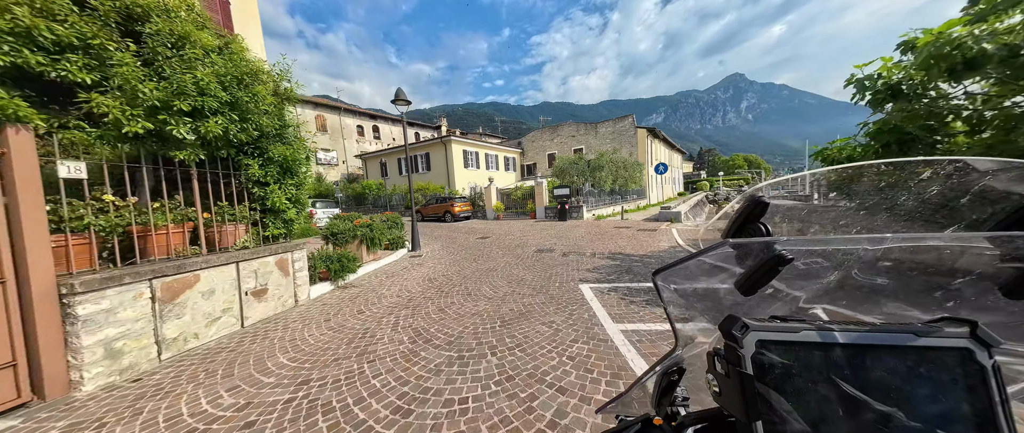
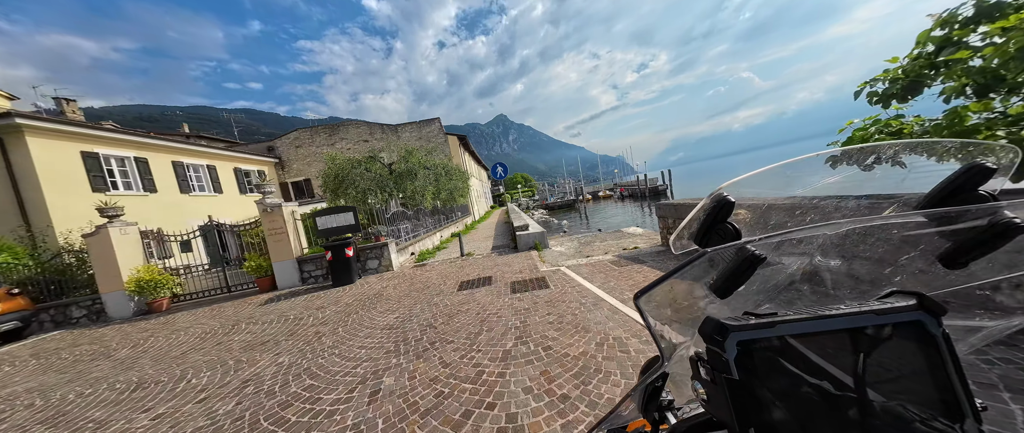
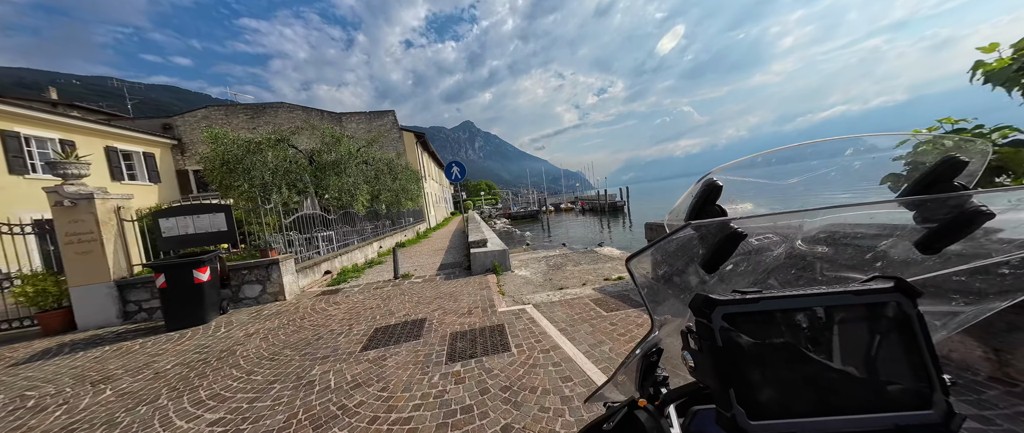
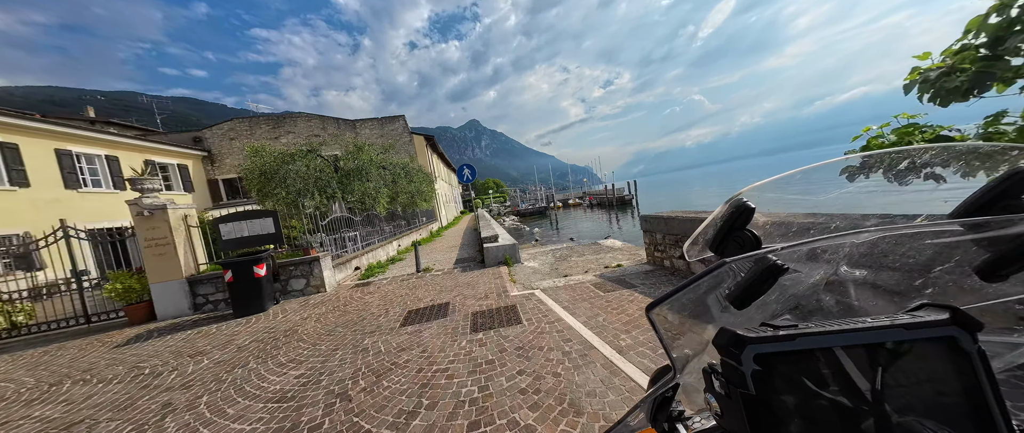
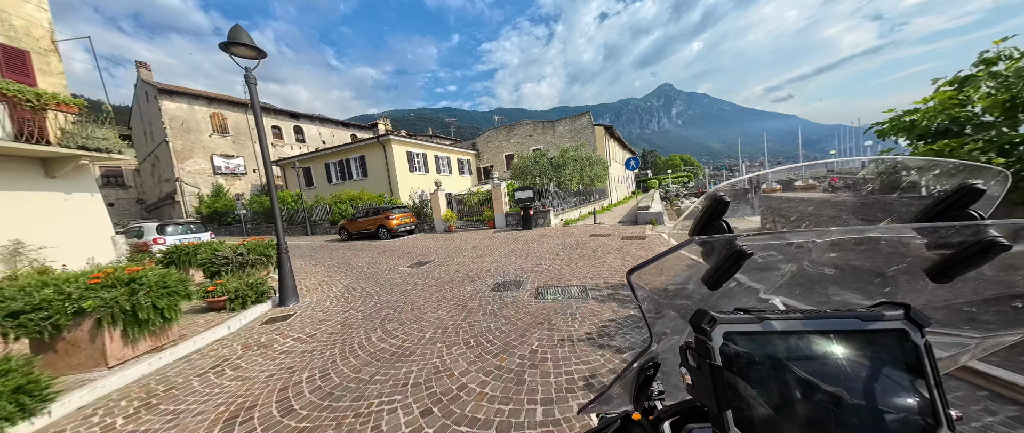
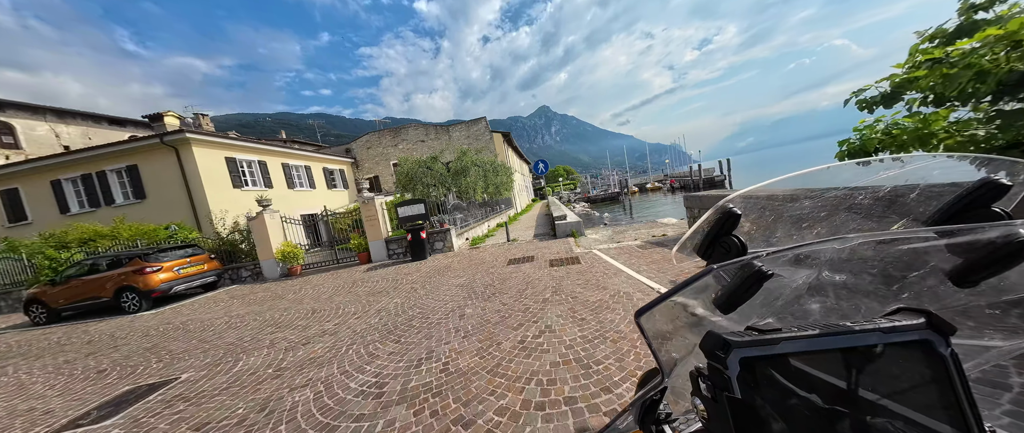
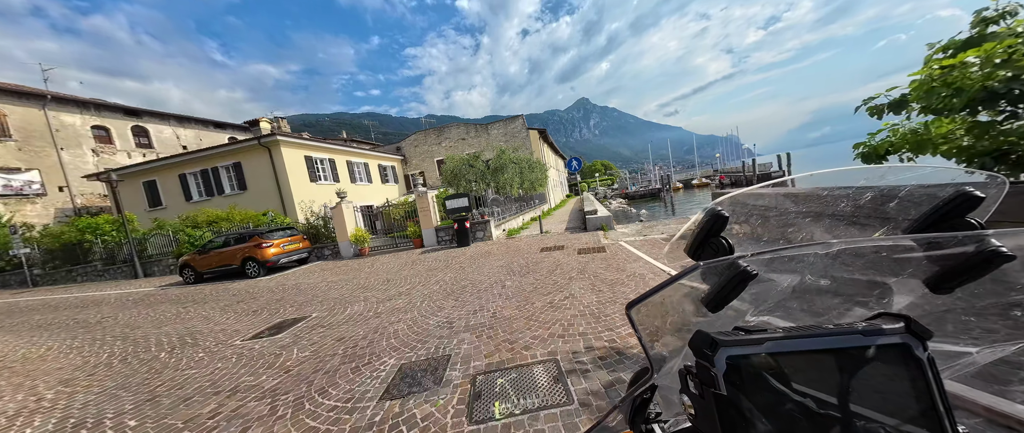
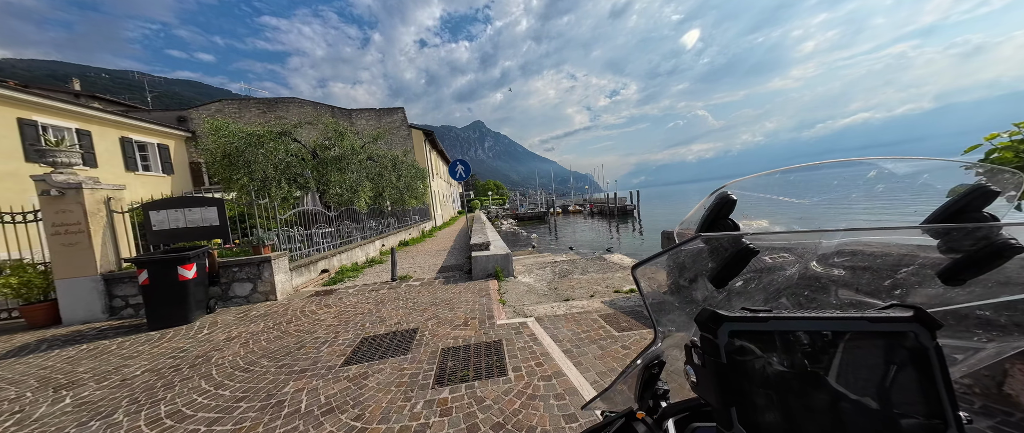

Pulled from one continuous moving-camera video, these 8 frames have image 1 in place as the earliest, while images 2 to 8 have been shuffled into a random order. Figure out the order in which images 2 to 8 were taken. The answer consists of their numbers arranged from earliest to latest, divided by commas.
5, 7, 6, 2, 4, 3, 8
